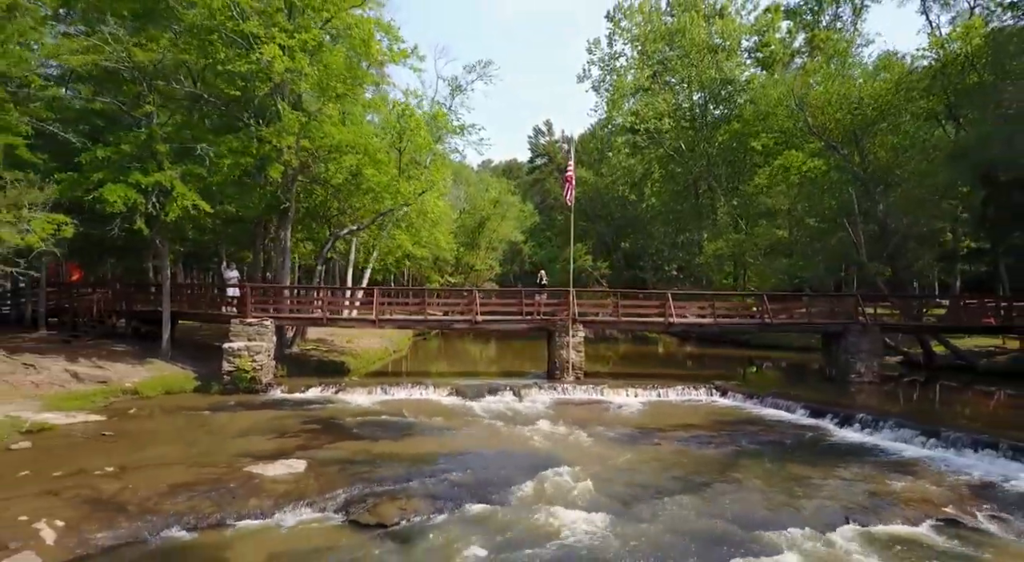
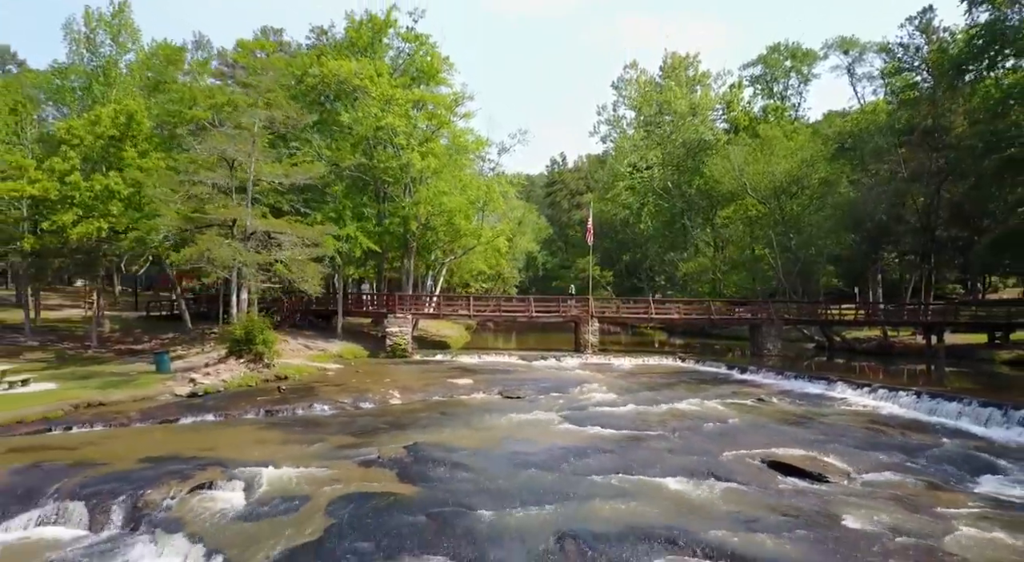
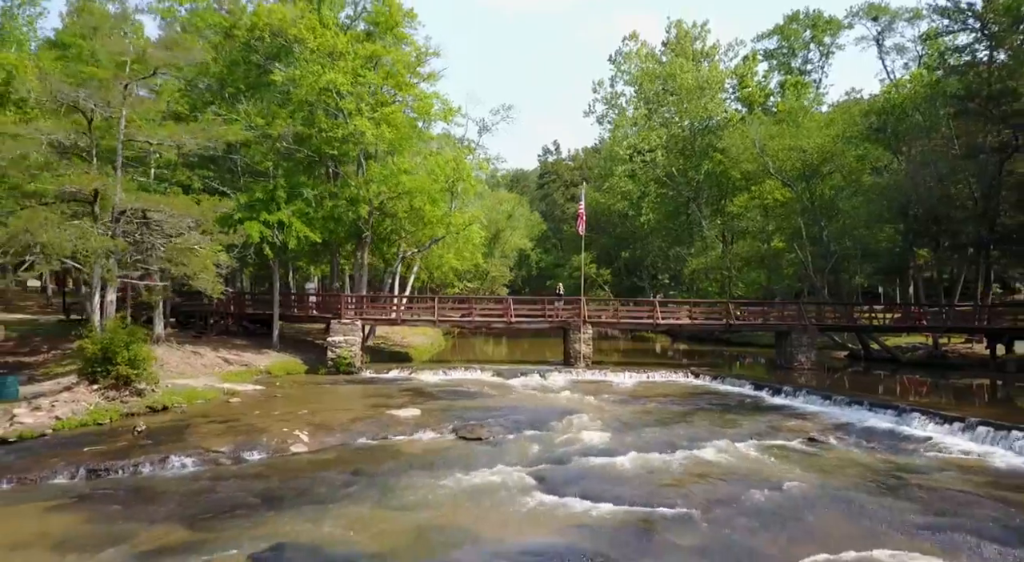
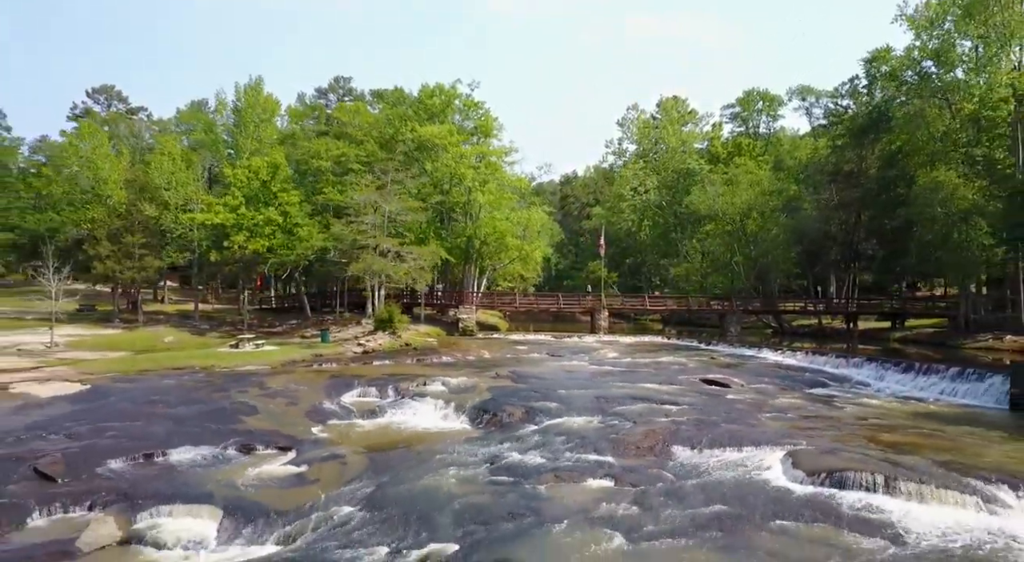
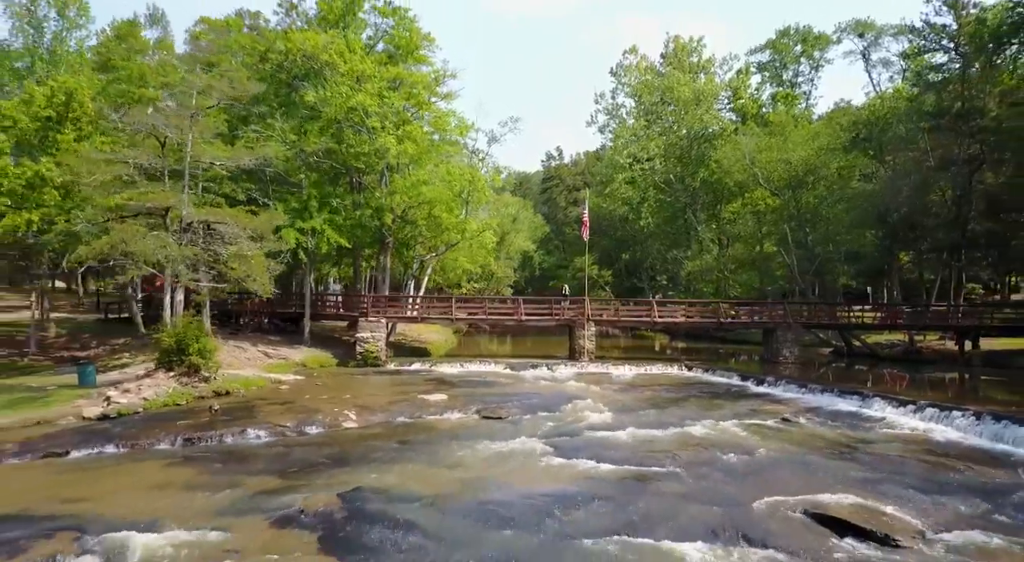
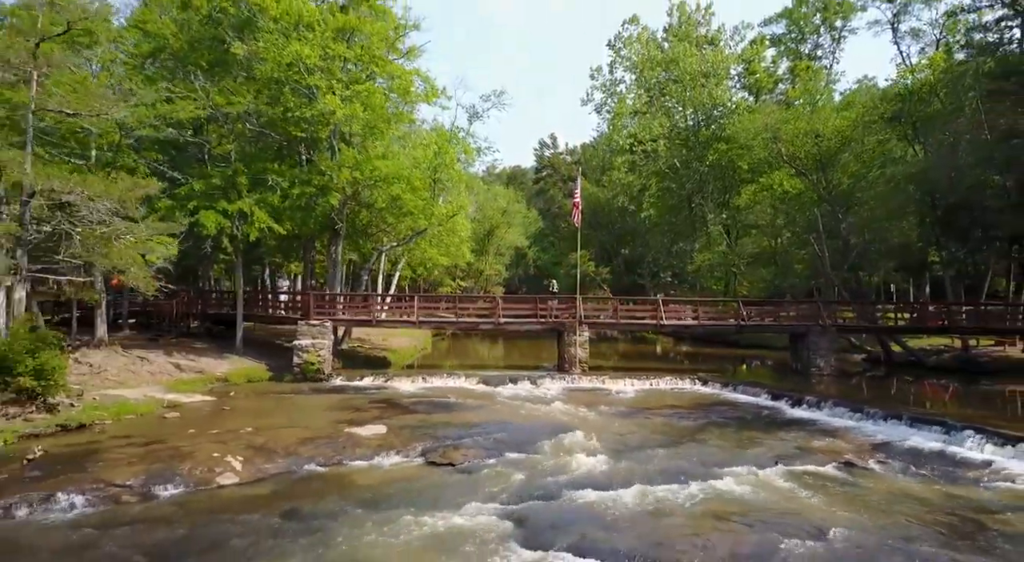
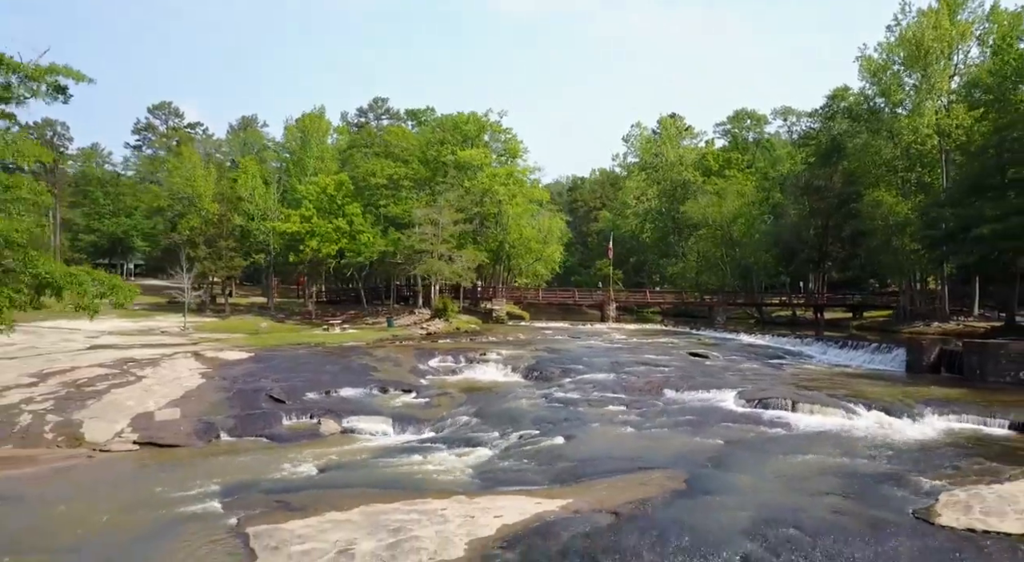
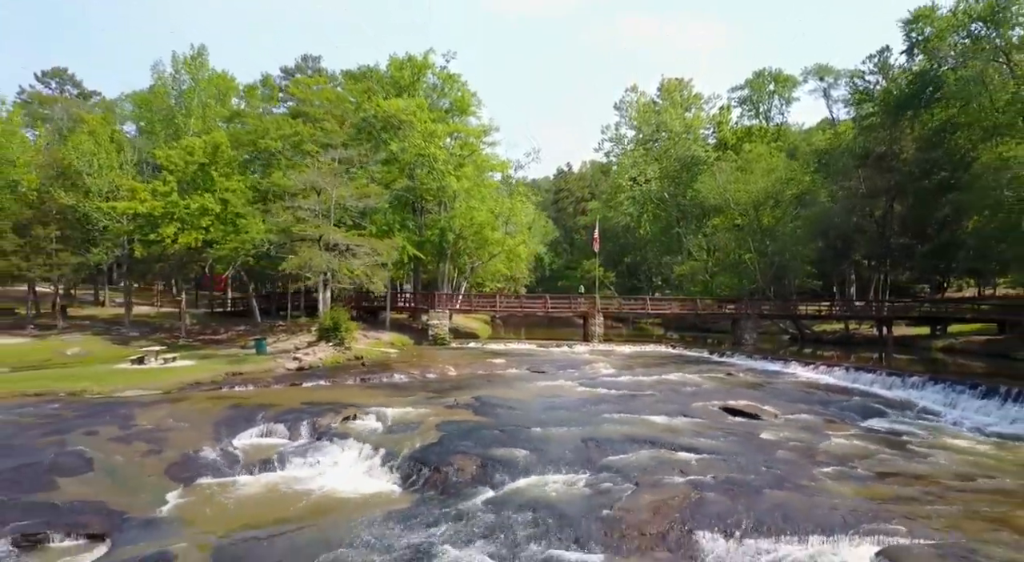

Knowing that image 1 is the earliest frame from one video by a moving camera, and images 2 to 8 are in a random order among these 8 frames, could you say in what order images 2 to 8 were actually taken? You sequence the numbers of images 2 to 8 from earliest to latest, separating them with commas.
6, 3, 5, 2, 8, 4, 7
